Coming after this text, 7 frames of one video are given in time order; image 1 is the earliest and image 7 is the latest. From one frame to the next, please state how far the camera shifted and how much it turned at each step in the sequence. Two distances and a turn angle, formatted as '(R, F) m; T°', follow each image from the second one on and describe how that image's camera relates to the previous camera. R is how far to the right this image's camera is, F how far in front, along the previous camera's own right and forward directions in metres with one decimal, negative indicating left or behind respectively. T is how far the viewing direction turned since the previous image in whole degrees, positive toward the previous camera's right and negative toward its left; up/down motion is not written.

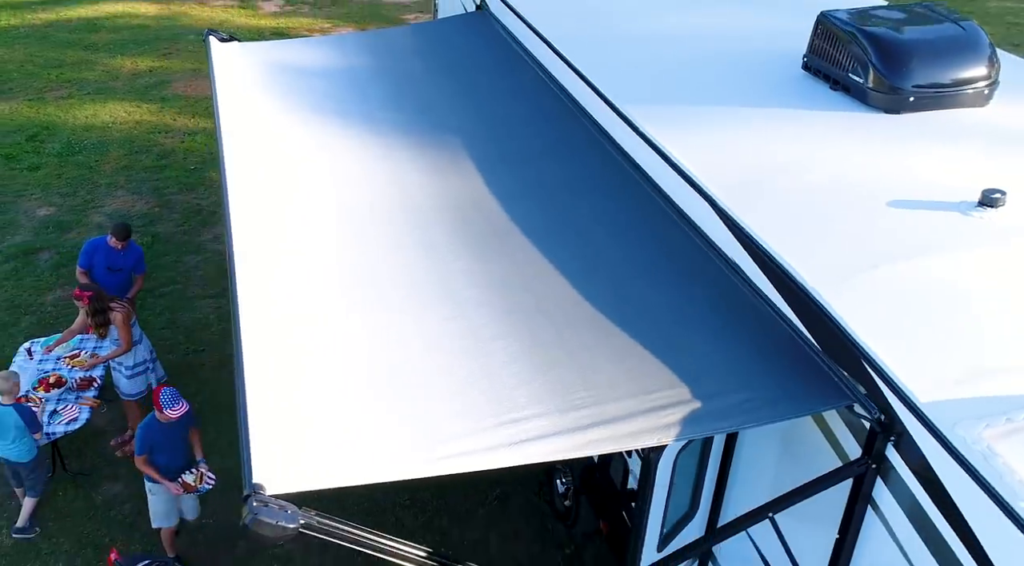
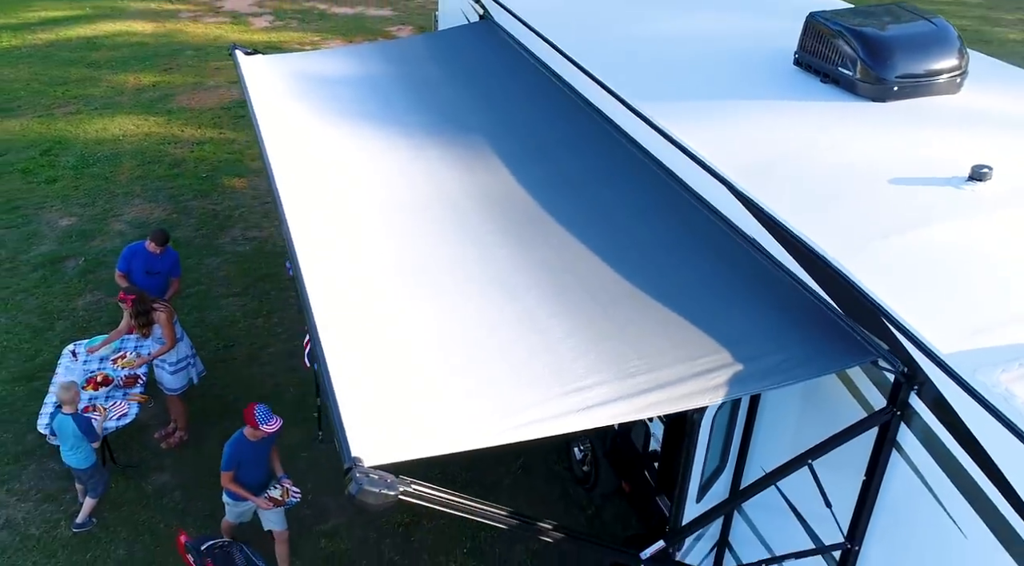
(-0.4, -0.4) m; +2°
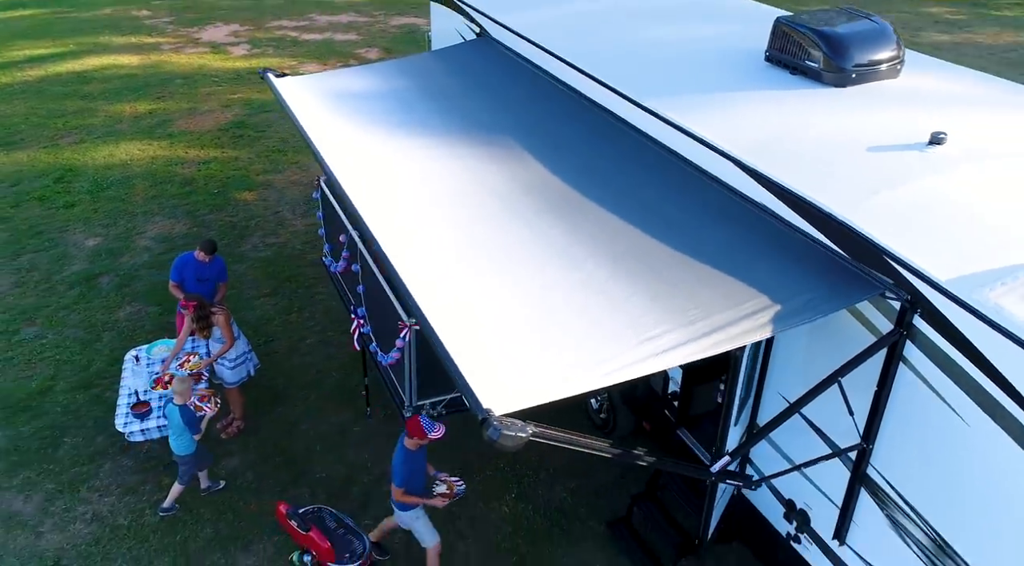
(-0.6, -0.7) m; +3°
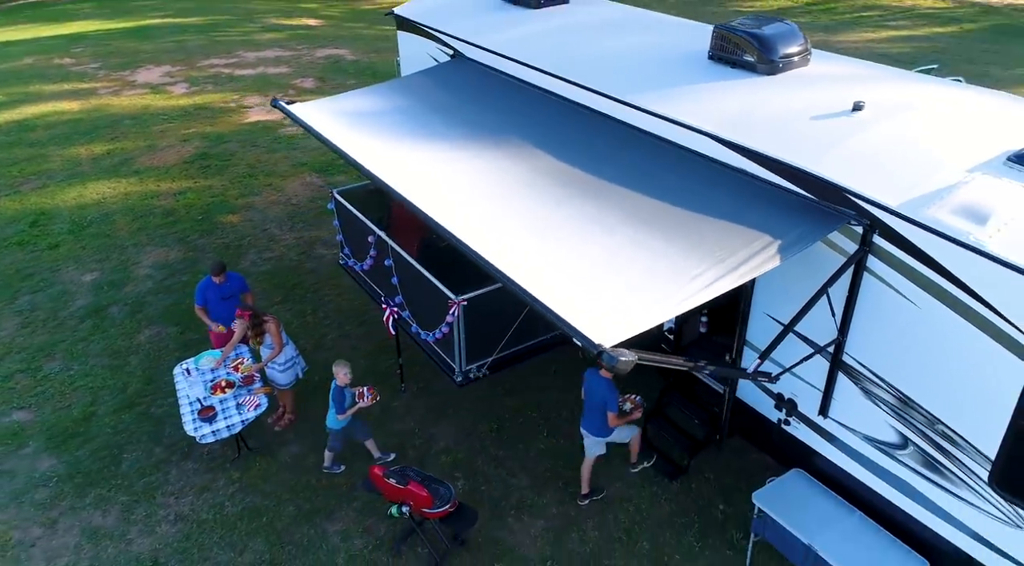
(-0.8, -0.9) m; +6°
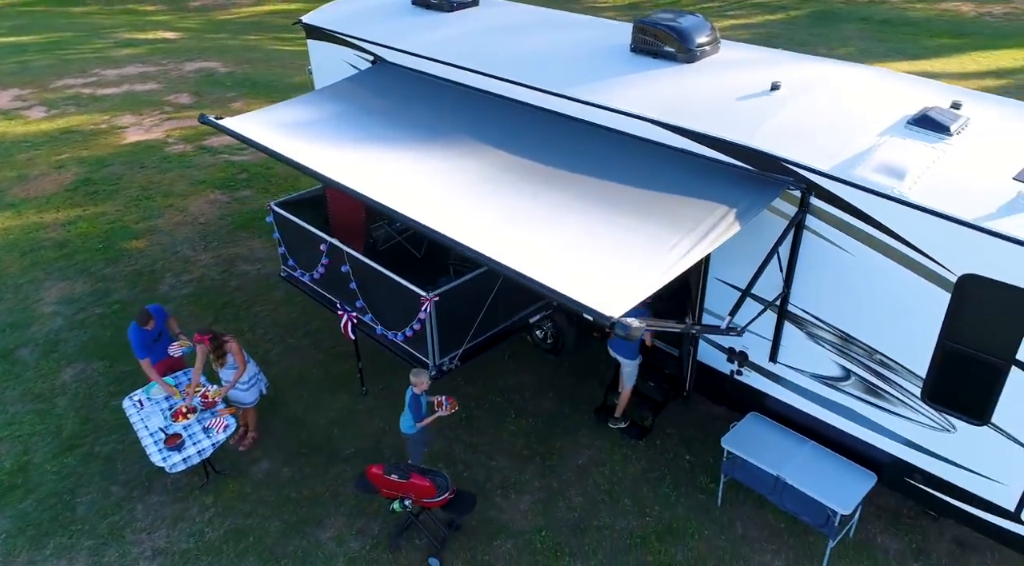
(-0.7, -0.2) m; +9°
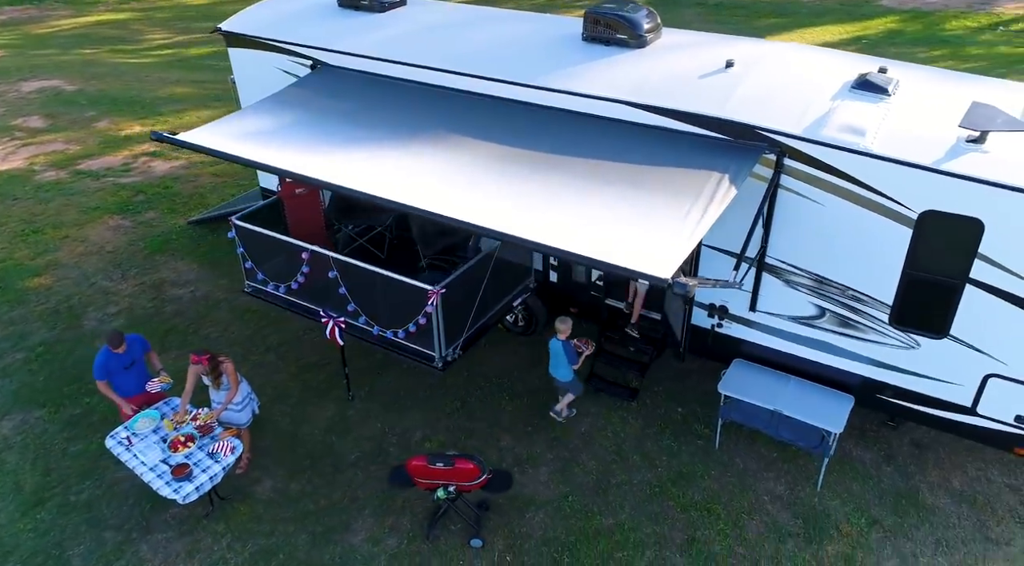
(-1.1, -0.1) m; +11°
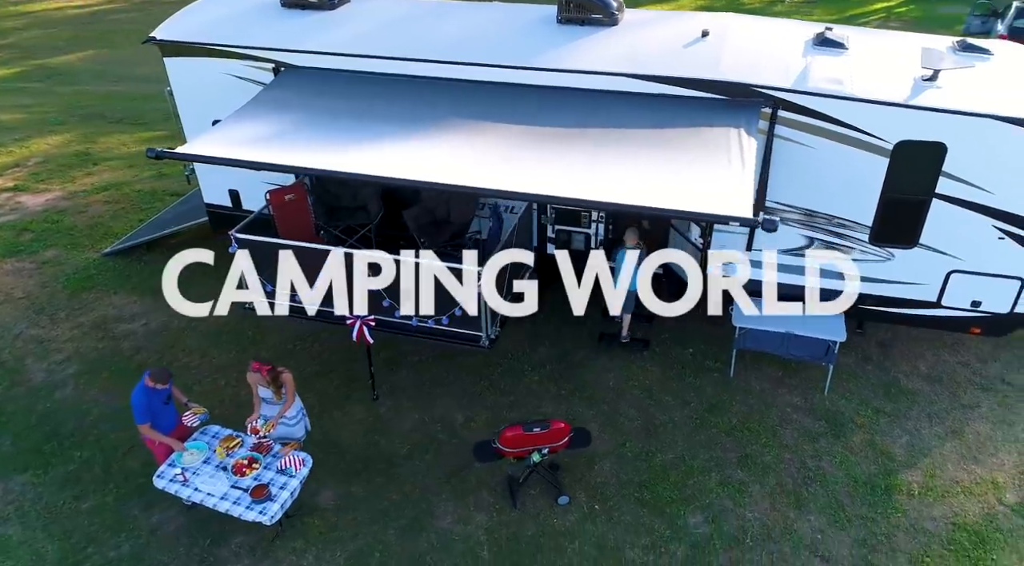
(-1.7, -0.1) m; +14°
